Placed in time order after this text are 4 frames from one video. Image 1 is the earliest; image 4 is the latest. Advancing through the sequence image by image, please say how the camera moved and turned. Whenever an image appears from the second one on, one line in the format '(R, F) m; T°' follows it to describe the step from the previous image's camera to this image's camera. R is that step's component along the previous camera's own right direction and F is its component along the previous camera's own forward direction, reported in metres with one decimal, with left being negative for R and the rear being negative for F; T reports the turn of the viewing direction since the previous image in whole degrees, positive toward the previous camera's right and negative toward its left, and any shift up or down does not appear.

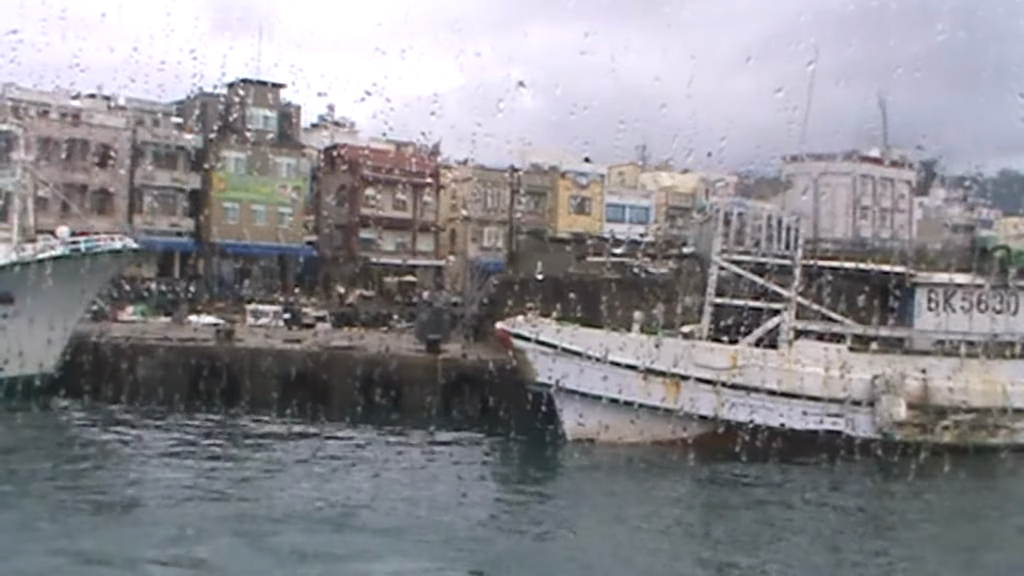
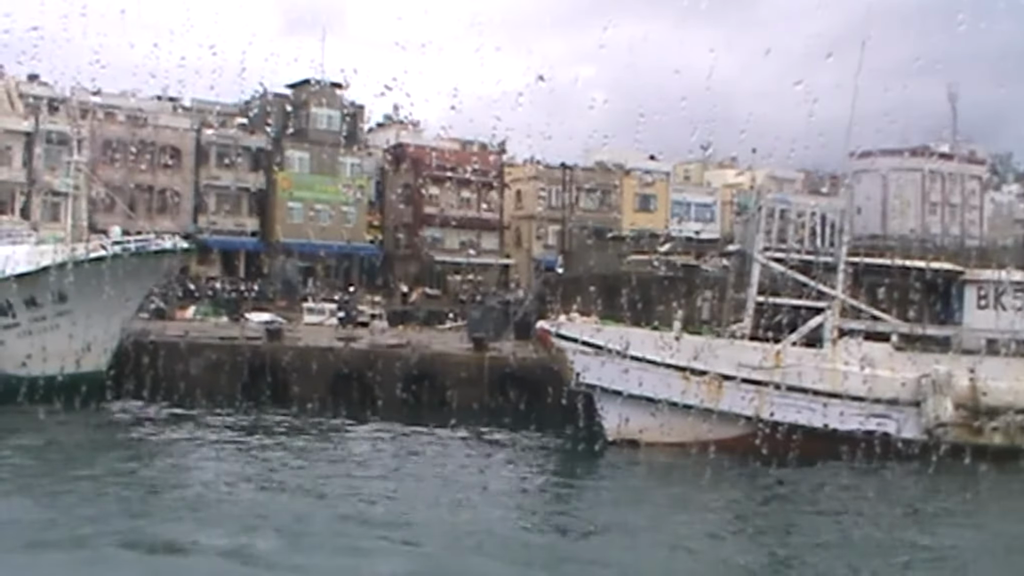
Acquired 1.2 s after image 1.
(+0.2, +0.2) m; -3°
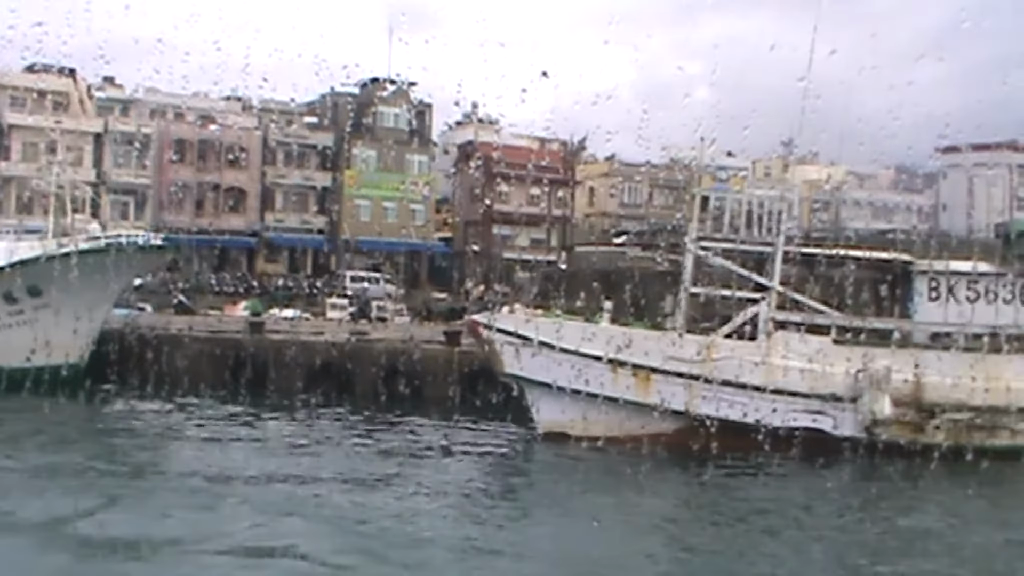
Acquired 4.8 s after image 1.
(+1.7, +0.4) m; -5°
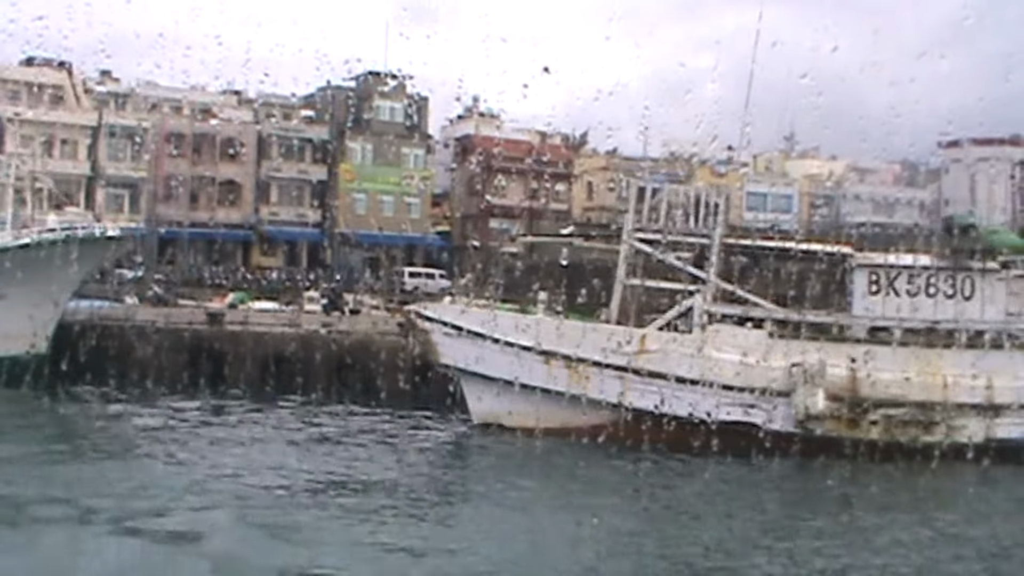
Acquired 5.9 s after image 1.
(0.0, +0.2) m; 0°
